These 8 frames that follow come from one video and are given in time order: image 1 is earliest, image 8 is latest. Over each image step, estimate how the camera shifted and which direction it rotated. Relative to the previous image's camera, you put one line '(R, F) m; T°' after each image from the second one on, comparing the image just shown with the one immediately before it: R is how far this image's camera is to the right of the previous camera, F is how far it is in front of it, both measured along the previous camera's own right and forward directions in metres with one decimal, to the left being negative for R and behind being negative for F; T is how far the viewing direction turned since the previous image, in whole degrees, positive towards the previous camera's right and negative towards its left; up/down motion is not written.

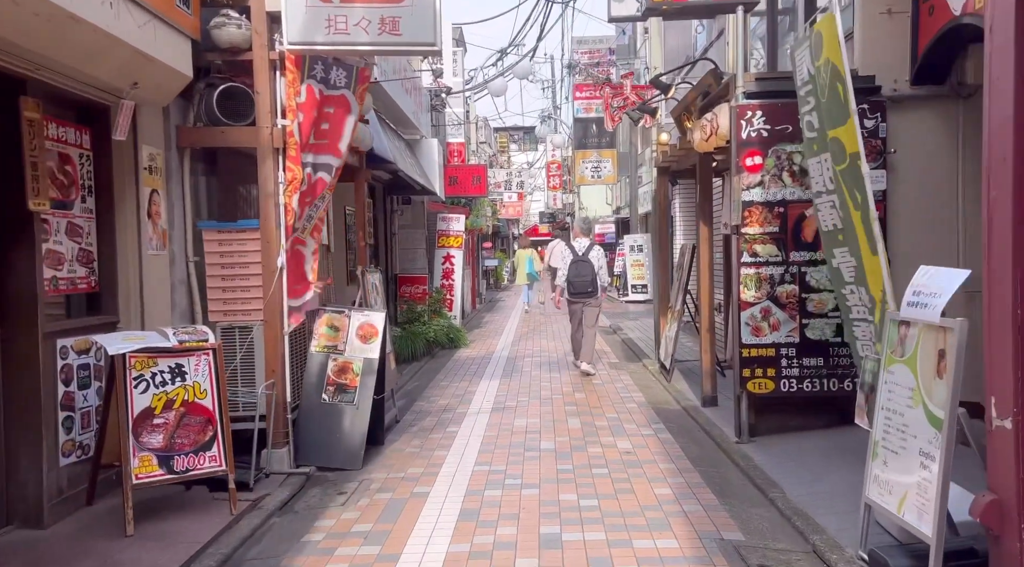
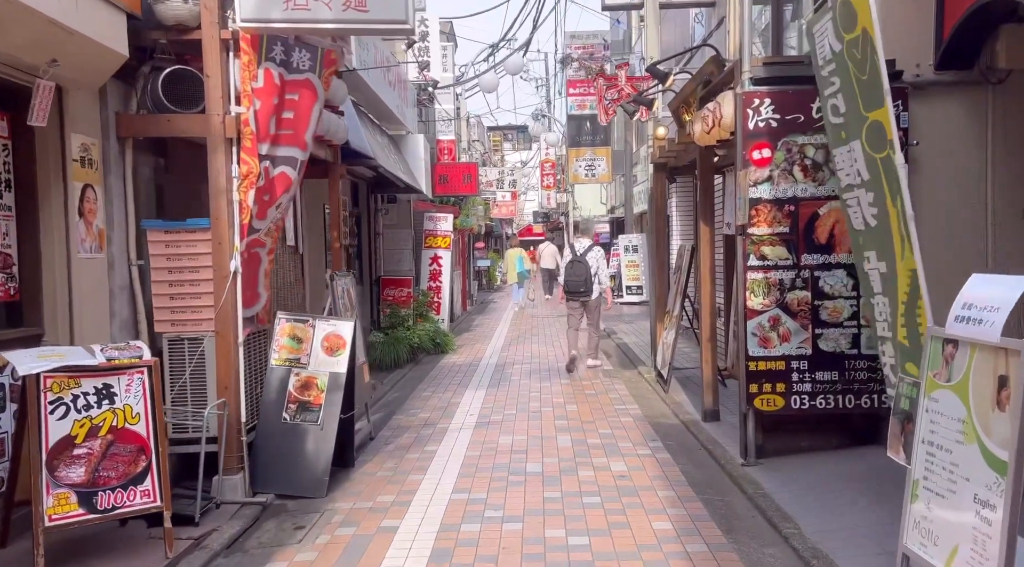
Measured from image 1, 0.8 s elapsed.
(+0.1, +0.6) m; 0°
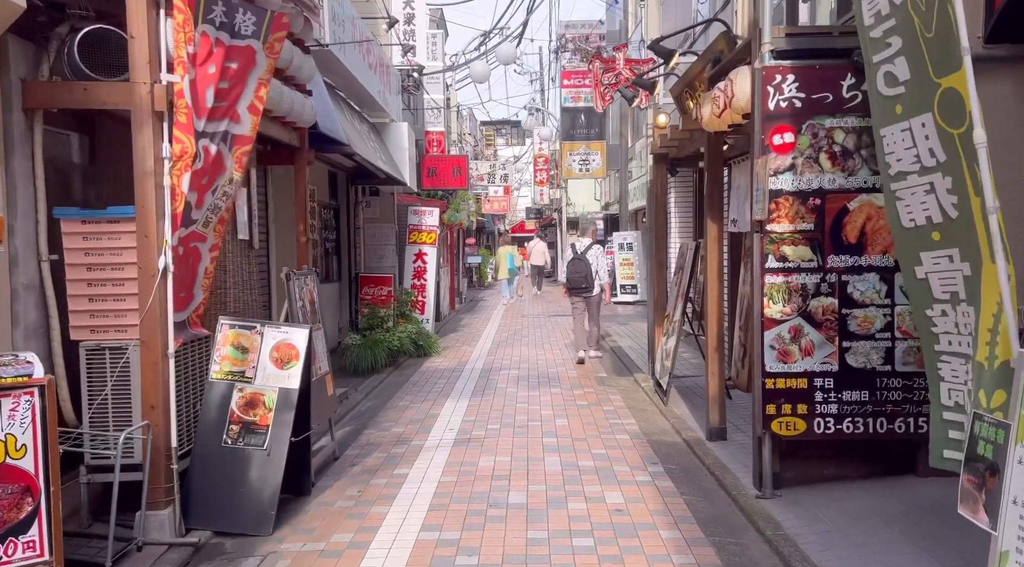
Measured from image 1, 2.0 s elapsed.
(+0.1, +0.8) m; +1°
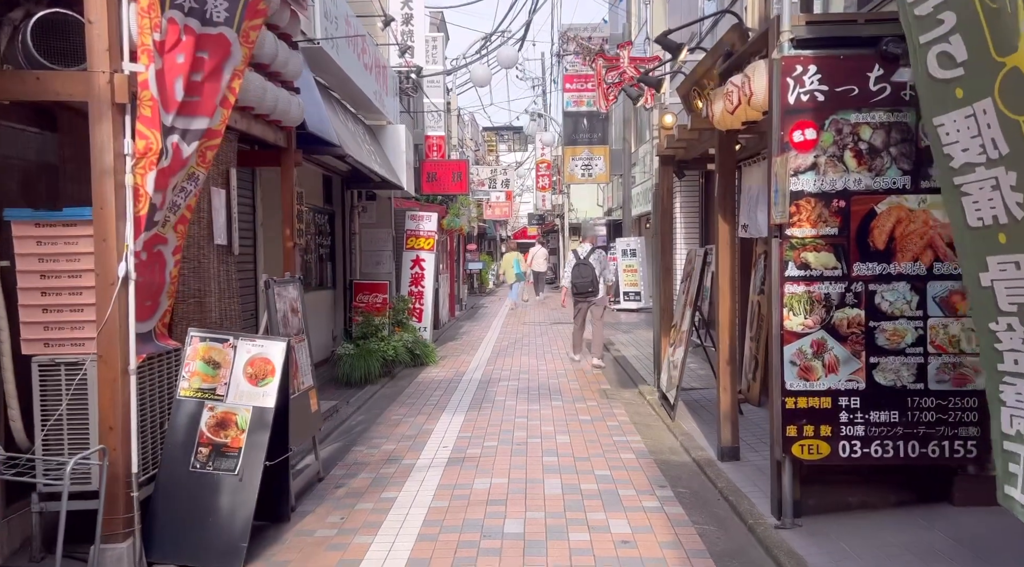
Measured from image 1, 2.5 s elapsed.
(0.0, +0.4) m; 0°
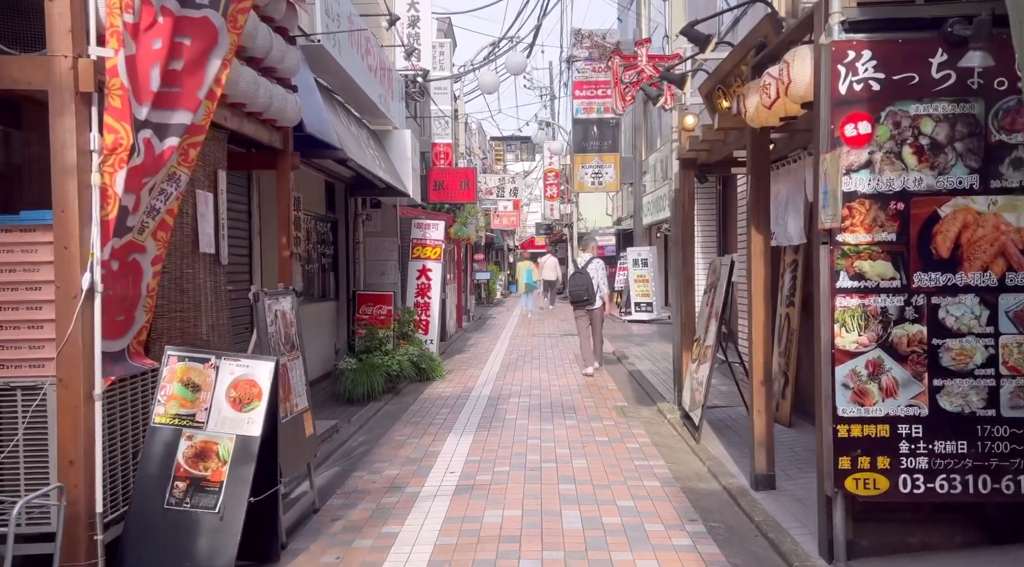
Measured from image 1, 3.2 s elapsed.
(0.0, +0.5) m; 0°
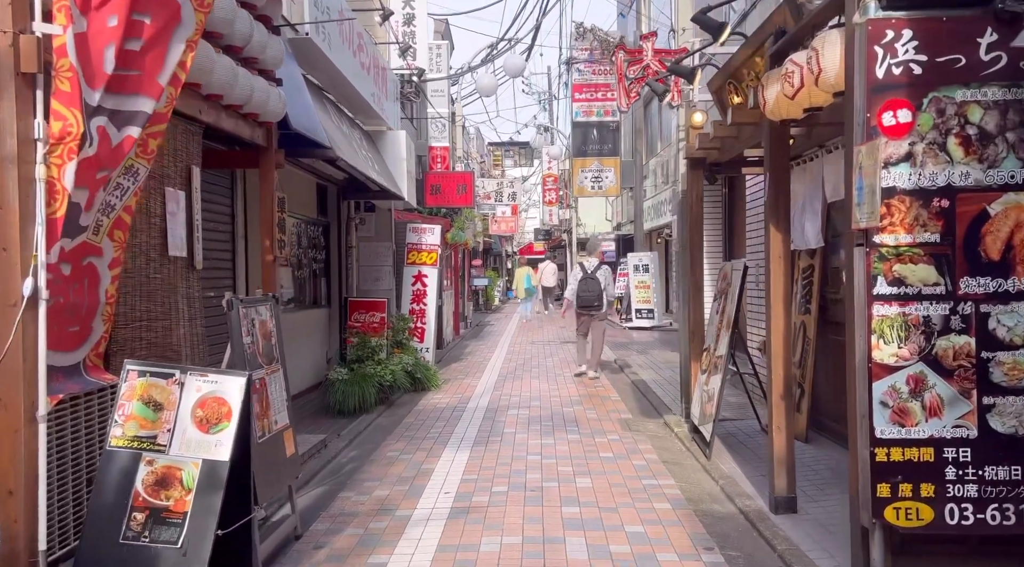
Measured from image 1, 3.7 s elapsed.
(0.0, +0.4) m; 0°
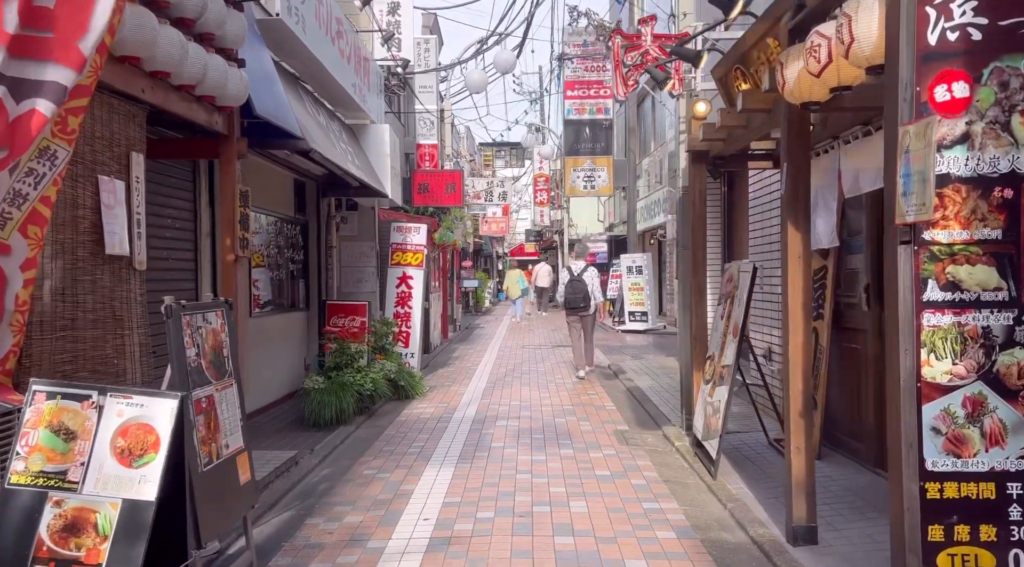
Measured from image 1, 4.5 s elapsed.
(0.0, +0.6) m; +1°
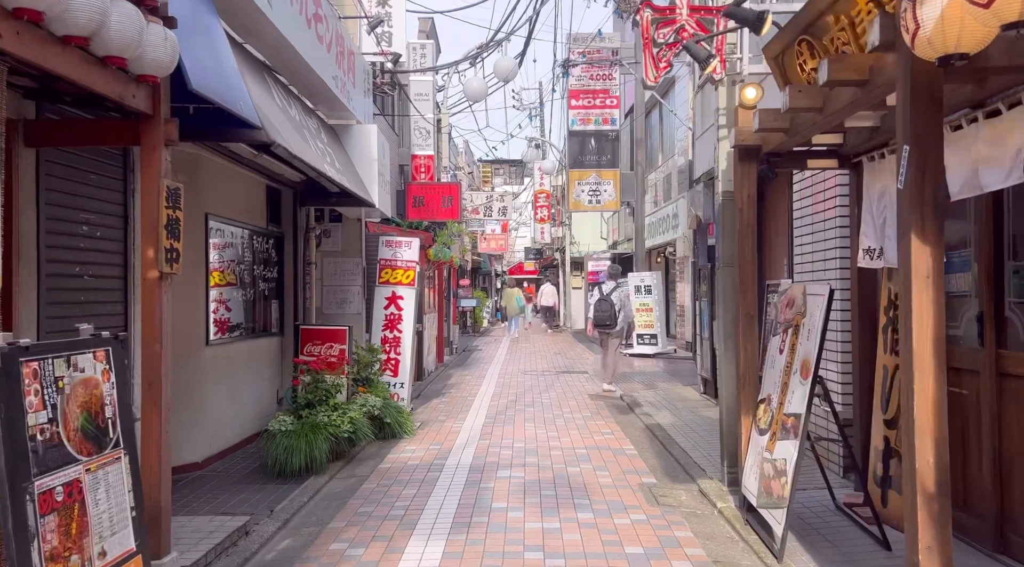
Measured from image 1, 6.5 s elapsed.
(-0.1, +1.4) m; 0°
